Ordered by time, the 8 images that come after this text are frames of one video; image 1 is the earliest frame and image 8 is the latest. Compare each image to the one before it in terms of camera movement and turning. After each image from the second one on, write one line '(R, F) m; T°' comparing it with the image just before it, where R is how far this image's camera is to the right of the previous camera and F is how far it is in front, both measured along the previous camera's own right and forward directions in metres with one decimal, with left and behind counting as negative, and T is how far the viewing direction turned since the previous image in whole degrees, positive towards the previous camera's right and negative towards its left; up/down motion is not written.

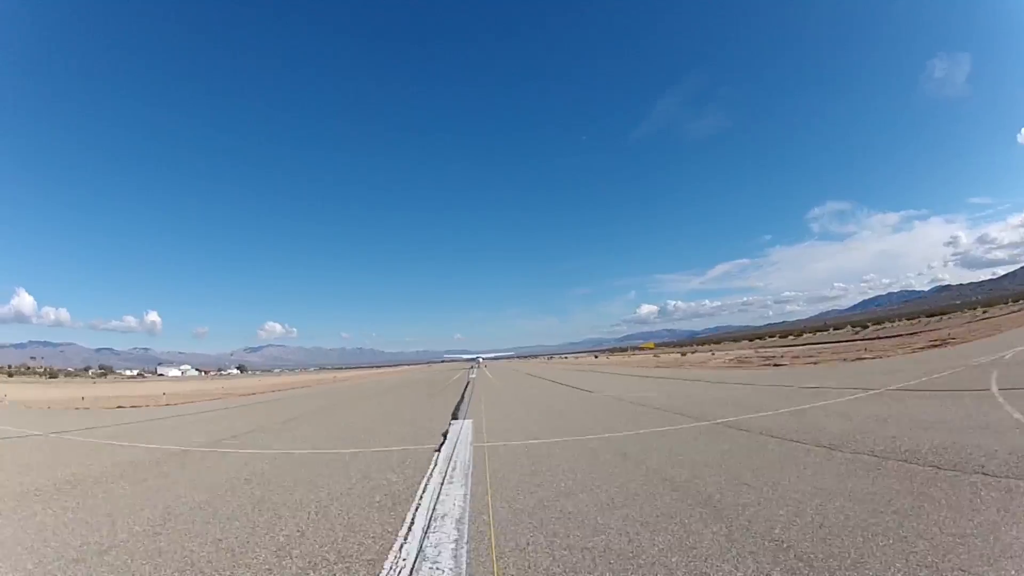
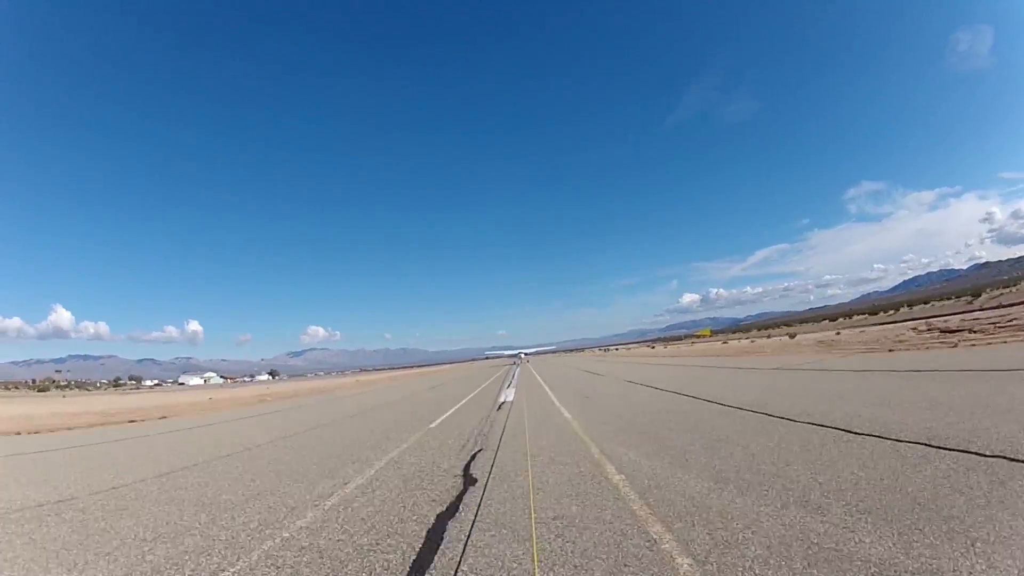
(-0.9, +0.7) m; -3°
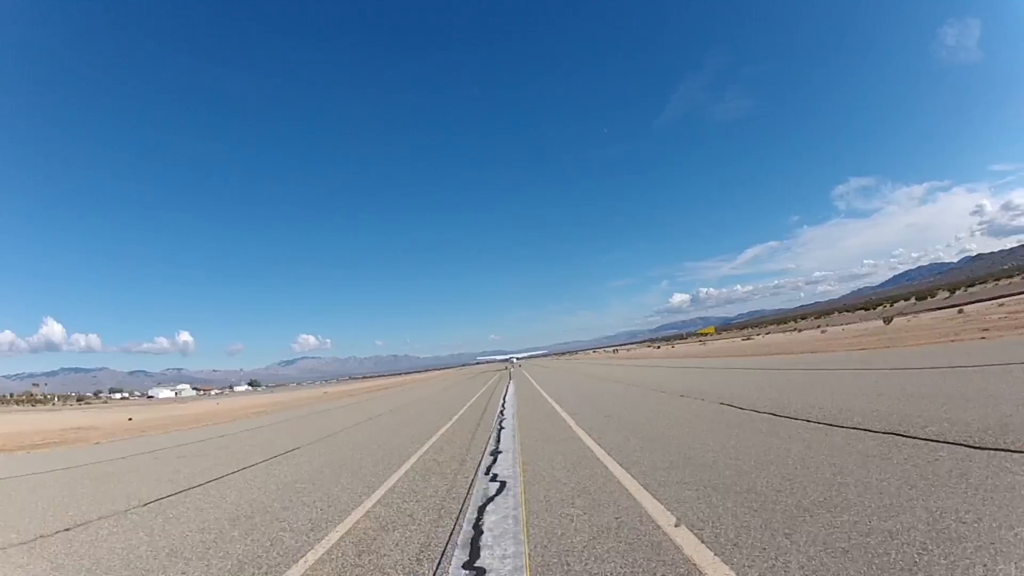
(0.0, +2.0) m; +1°
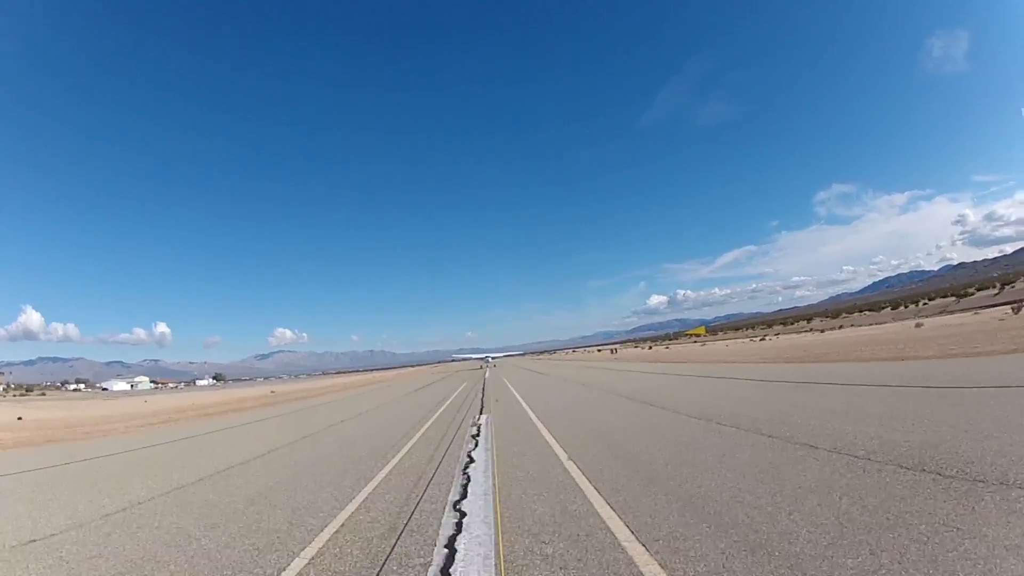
(+0.4, +0.7) m; +2°
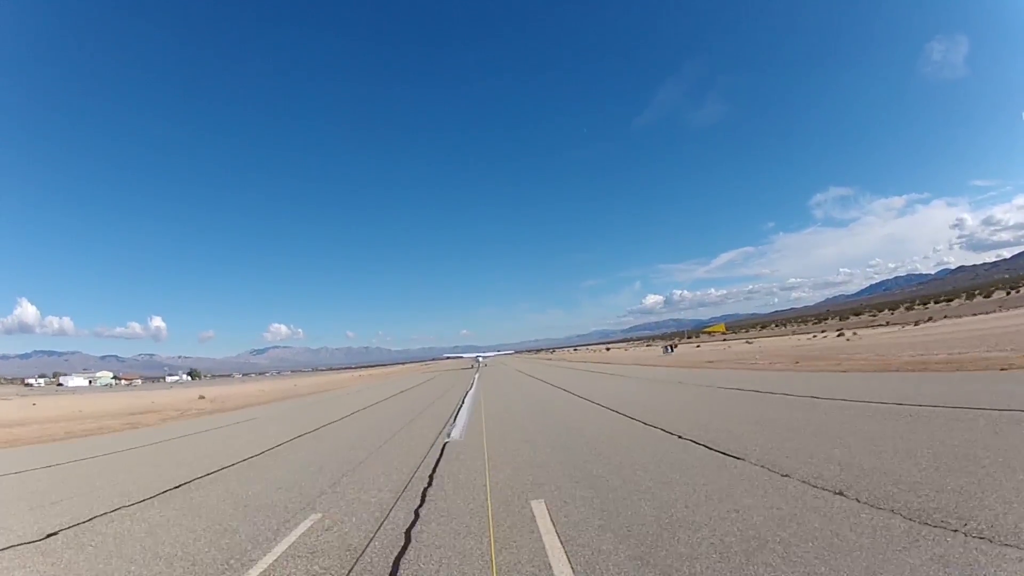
(+1.1, +0.8) m; 0°
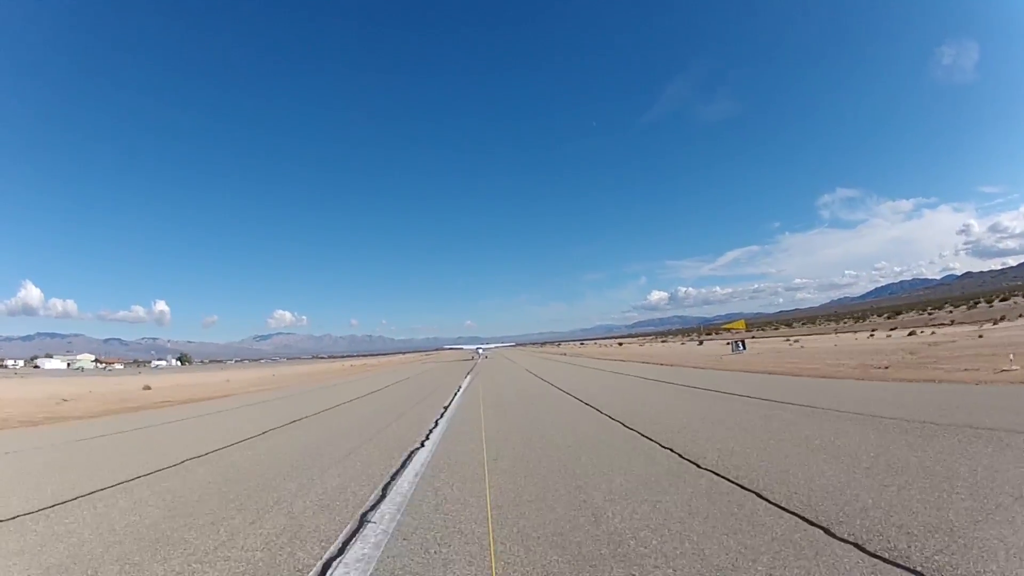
(0.0, +1.9) m; 0°
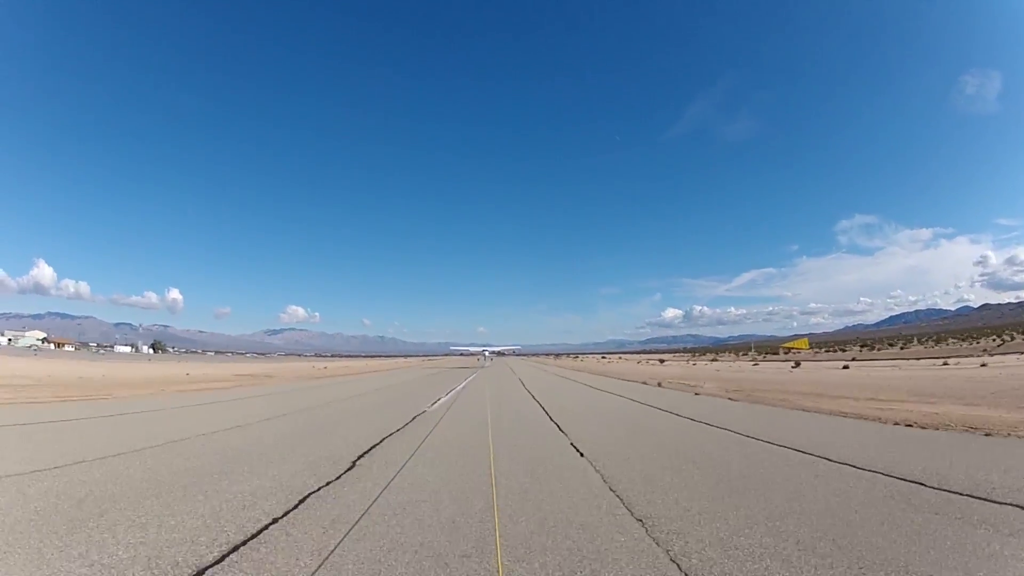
(0.0, +4.2) m; -1°
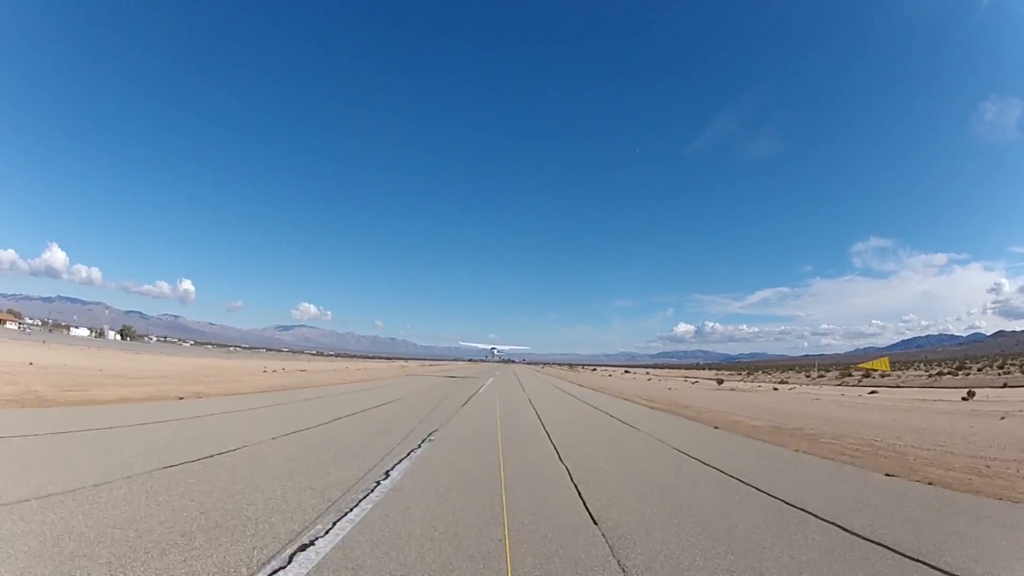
(0.0, +3.6) m; -1°
